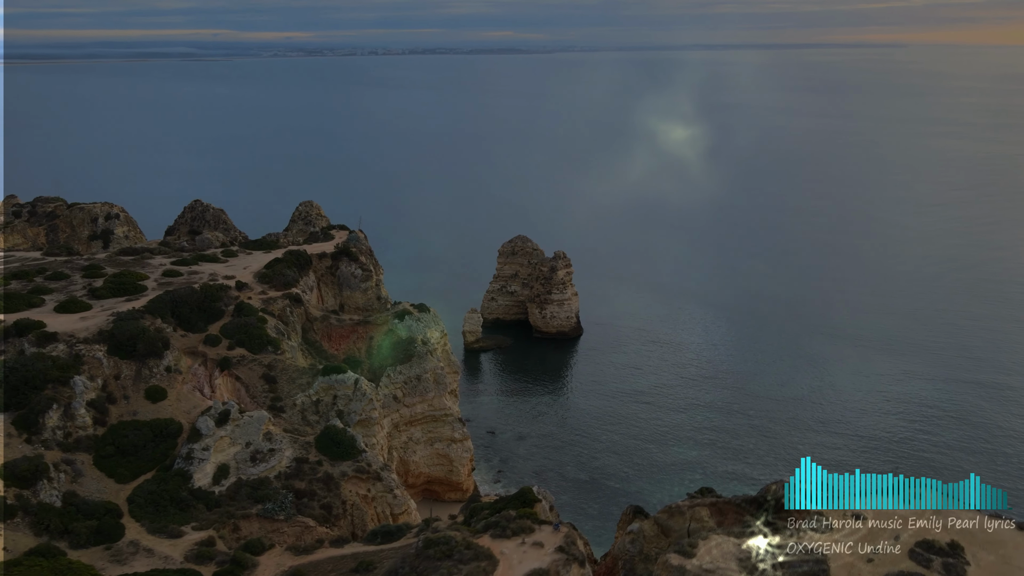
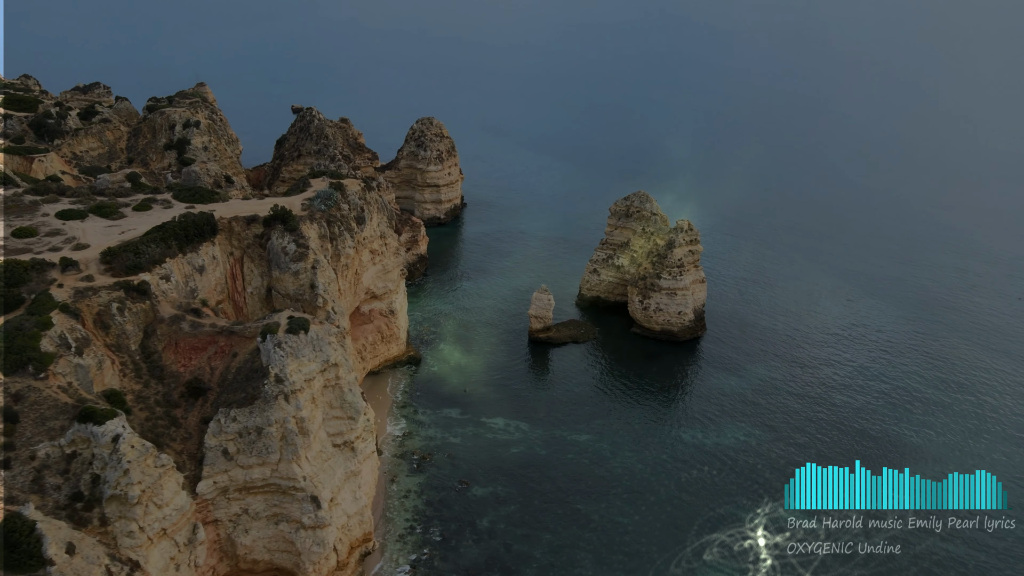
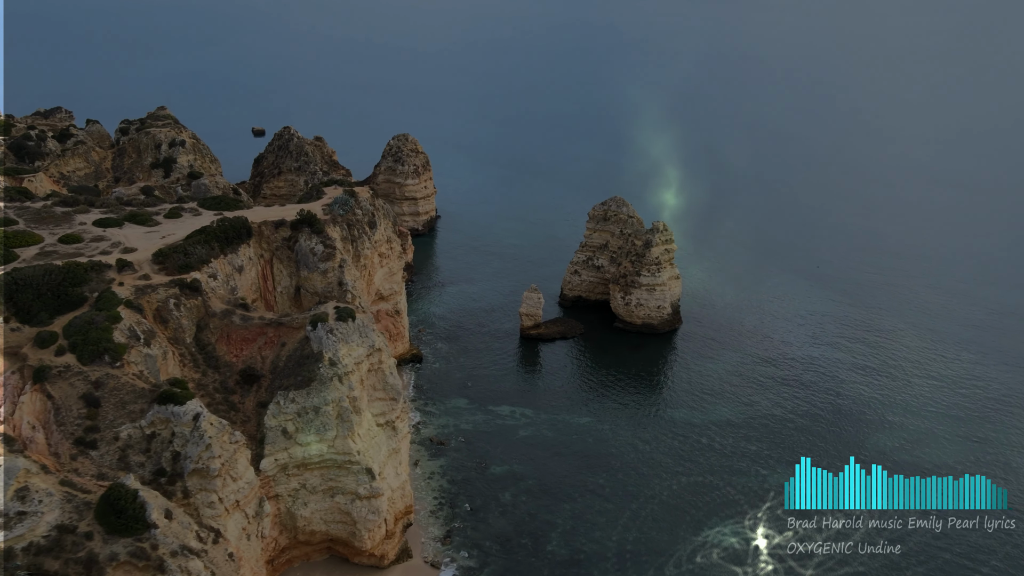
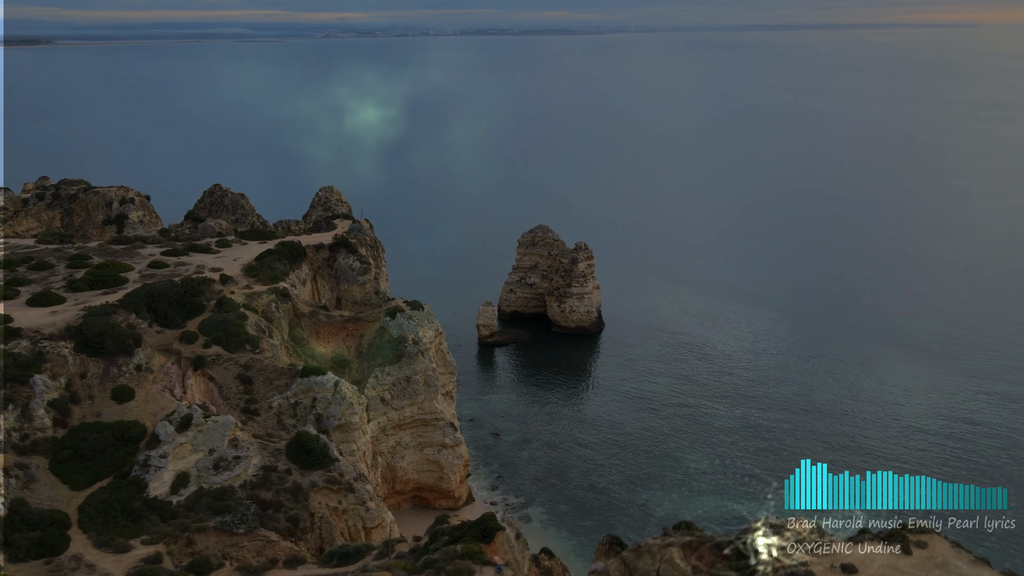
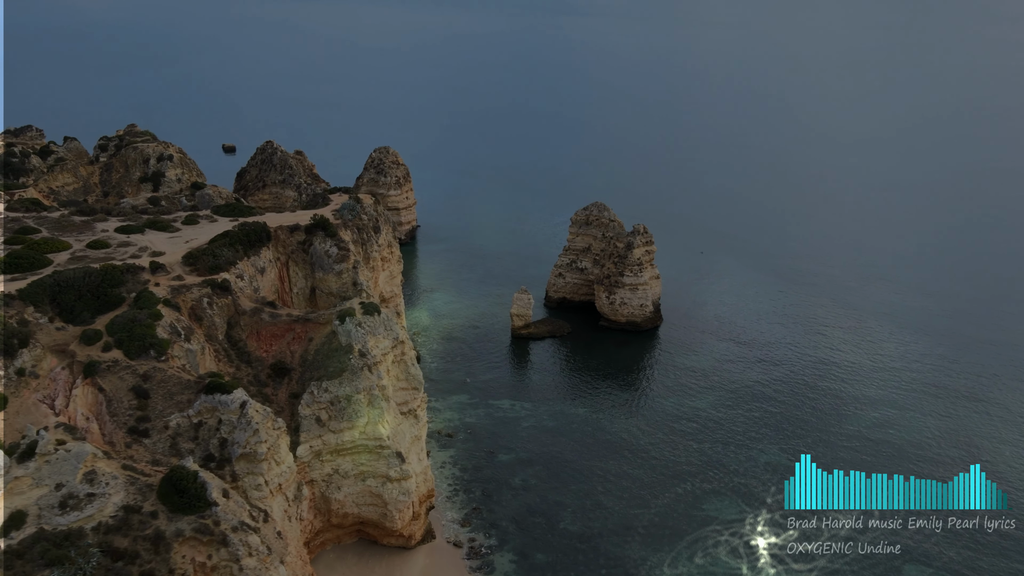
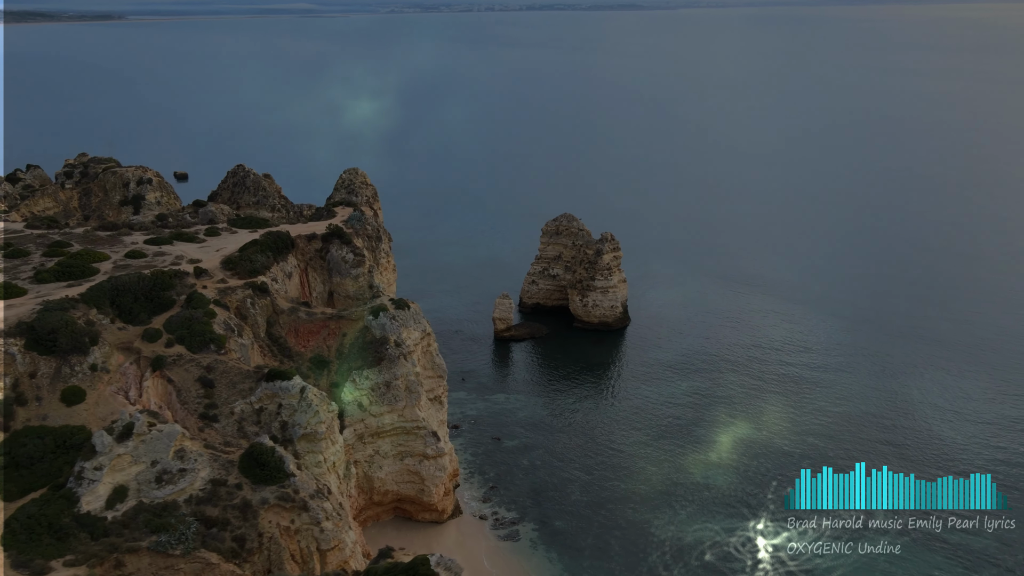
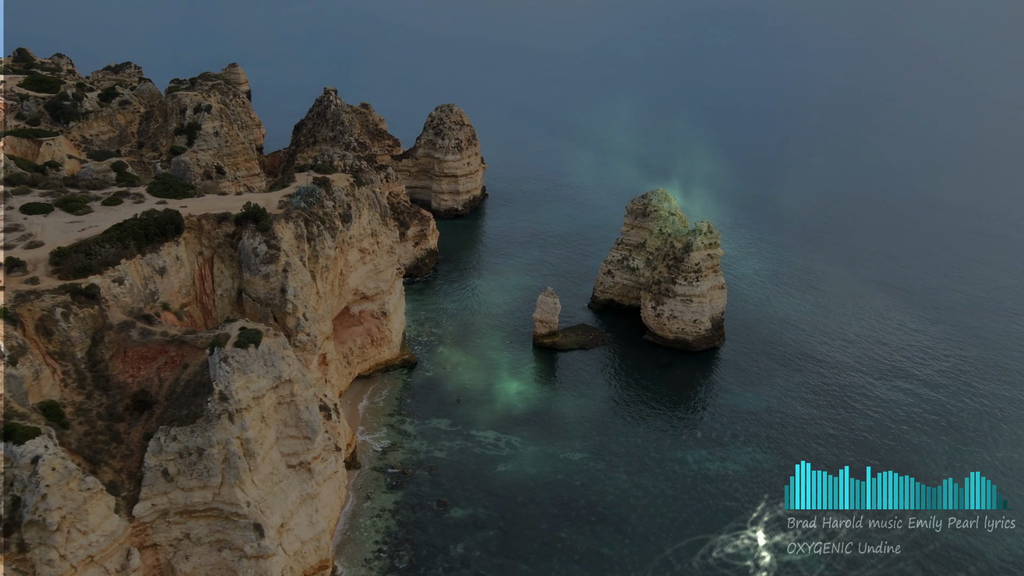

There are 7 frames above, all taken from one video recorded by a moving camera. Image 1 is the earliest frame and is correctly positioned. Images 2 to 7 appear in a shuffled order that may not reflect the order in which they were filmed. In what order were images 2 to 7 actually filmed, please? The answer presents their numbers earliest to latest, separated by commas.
4, 6, 5, 3, 2, 7
